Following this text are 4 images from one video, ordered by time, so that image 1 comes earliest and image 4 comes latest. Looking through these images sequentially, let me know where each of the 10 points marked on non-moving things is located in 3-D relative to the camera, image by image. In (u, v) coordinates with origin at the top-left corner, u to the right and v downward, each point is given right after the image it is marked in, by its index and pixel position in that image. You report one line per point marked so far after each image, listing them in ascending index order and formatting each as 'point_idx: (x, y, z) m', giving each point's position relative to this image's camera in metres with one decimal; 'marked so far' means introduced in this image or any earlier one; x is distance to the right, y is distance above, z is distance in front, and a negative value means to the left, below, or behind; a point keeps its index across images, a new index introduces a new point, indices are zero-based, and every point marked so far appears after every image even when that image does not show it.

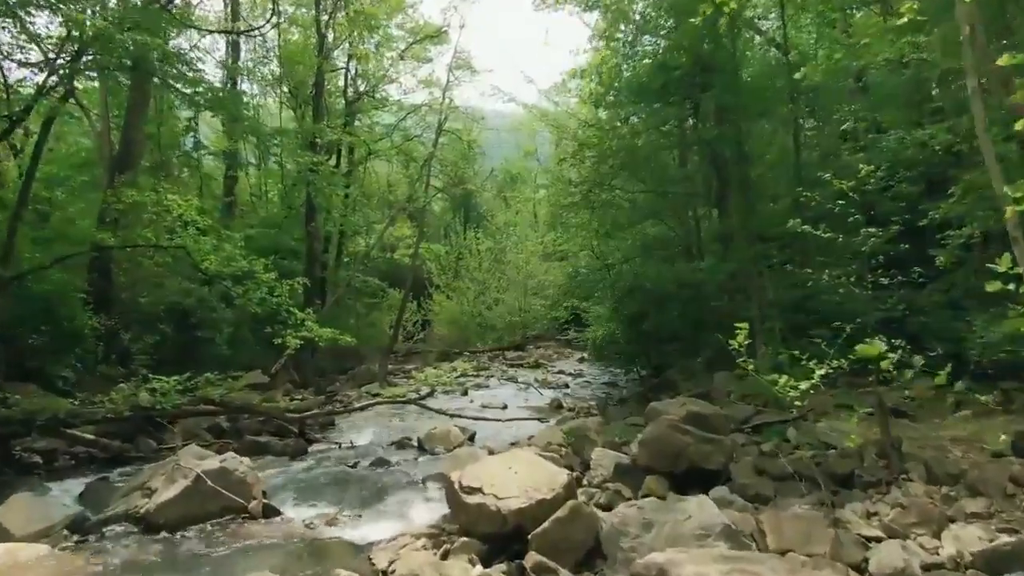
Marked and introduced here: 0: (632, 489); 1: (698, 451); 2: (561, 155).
0: (+1.2, -2.0, +7.2) m
1: (+1.8, -1.6, +7.2) m
2: (+1.3, +3.3, +18.4) m
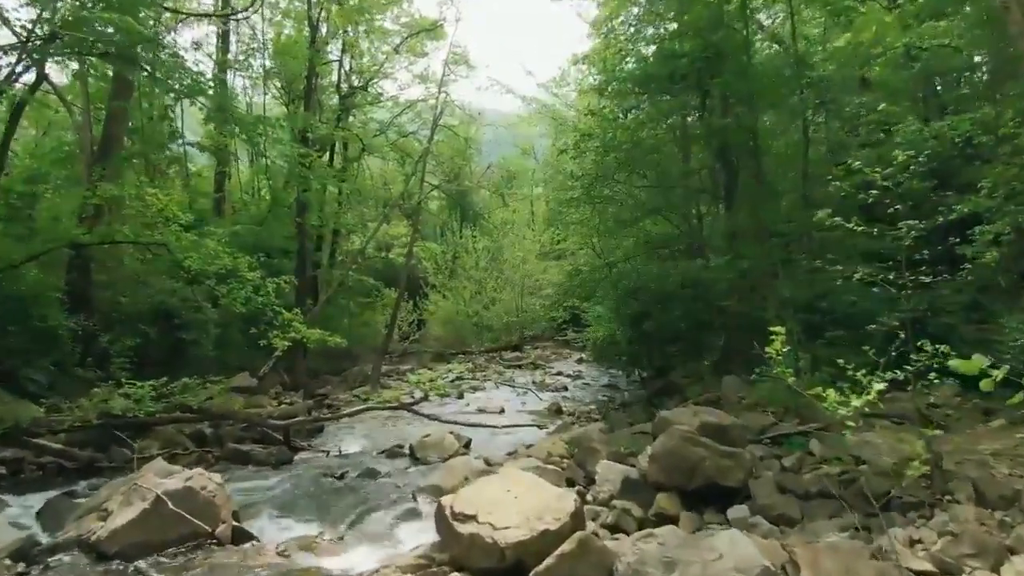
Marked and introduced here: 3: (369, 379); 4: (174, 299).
0: (+1.2, -2.0, +6.6) m
1: (+1.8, -1.6, +6.5) m
2: (+1.2, +3.3, +17.7) m
3: (-3.8, -2.4, +19.5) m
4: (-6.8, -0.2, +14.8) m
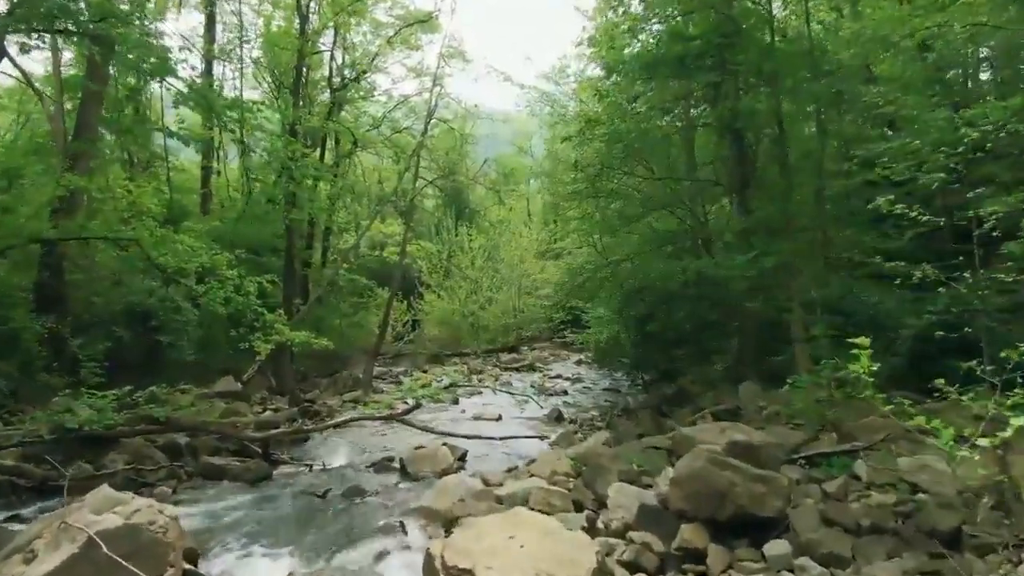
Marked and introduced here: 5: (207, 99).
0: (+1.2, -2.0, +5.7) m
1: (+1.8, -1.6, +5.7) m
2: (+1.1, +3.3, +16.9) m
3: (-3.8, -2.4, +18.6) m
4: (-6.8, -0.2, +13.9) m
5: (-5.4, +3.4, +13.2) m
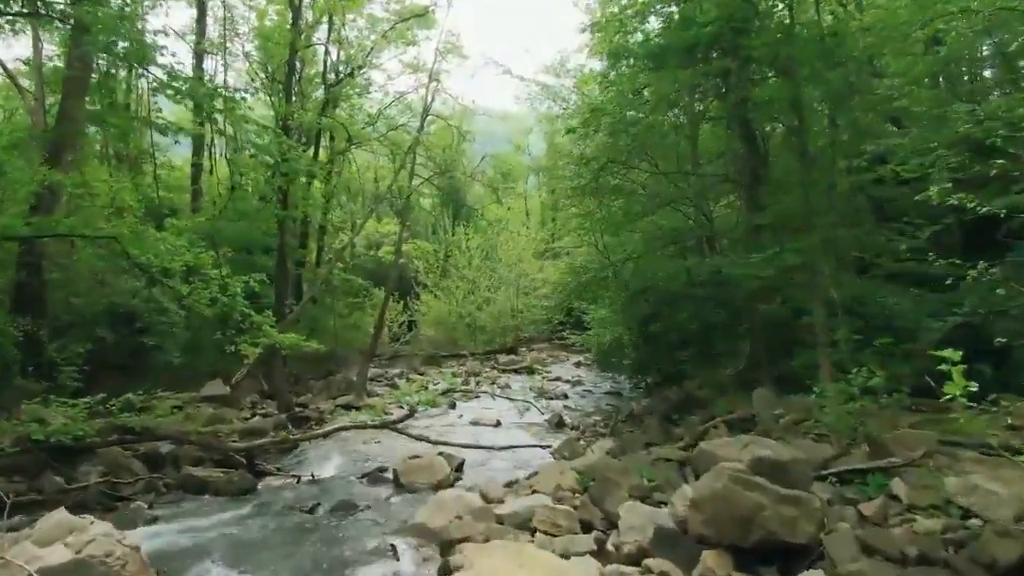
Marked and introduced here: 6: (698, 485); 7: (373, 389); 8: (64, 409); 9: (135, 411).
0: (+1.2, -2.0, +5.1) m
1: (+1.8, -1.6, +5.1) m
2: (+1.1, +3.3, +16.3) m
3: (-3.9, -2.4, +18.0) m
4: (-6.8, -0.2, +13.3) m
5: (-5.4, +3.4, +12.6) m
6: (+1.4, -1.4, +5.4) m
7: (-3.5, -2.5, +18.6) m
8: (-5.5, -1.5, +9.1) m
9: (-5.0, -1.6, +9.9) m
